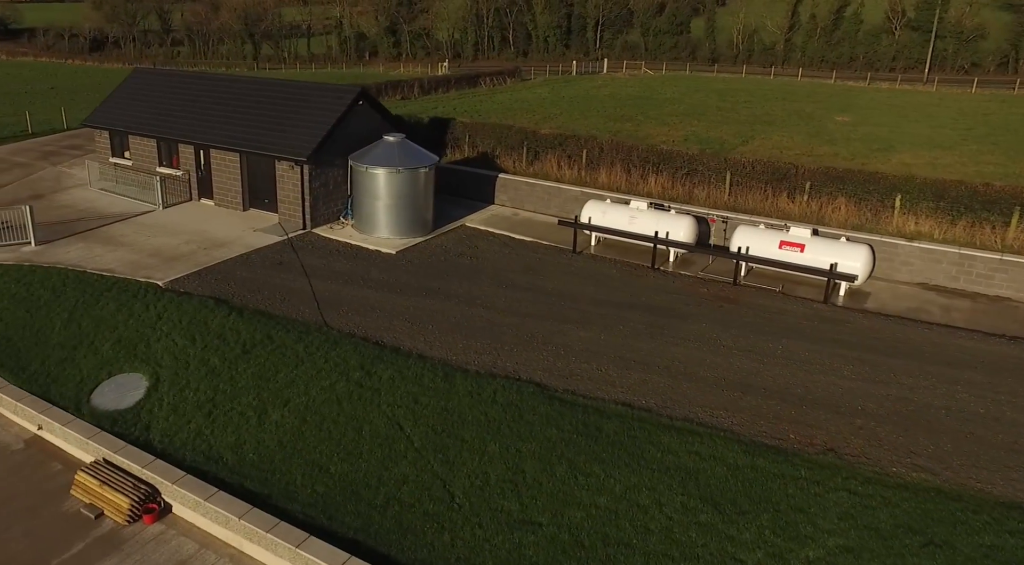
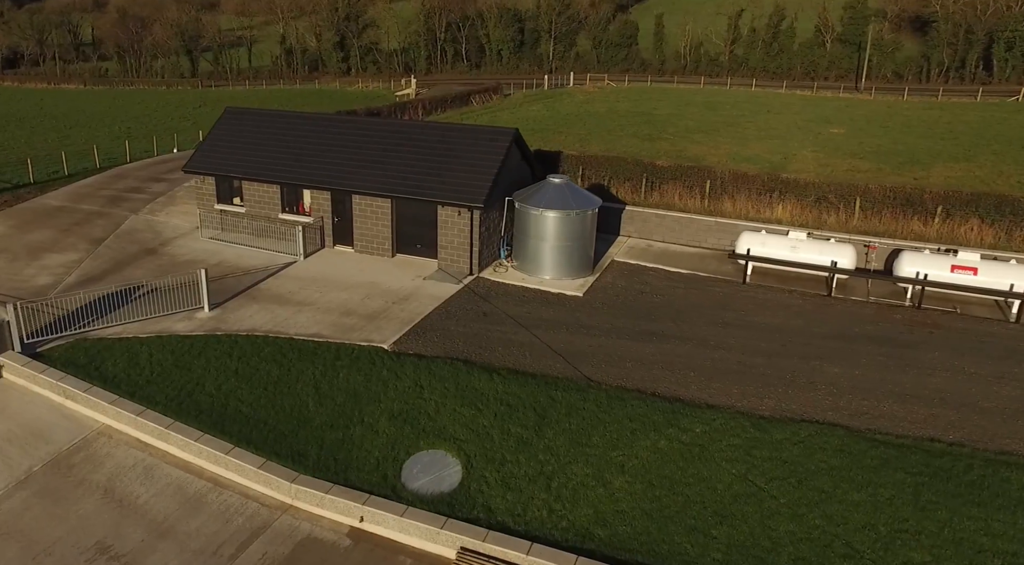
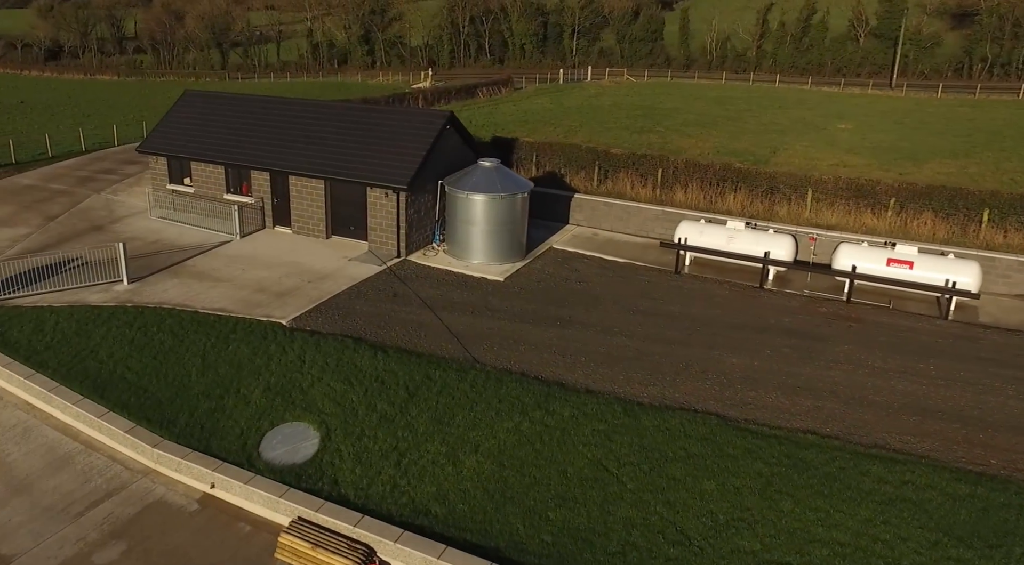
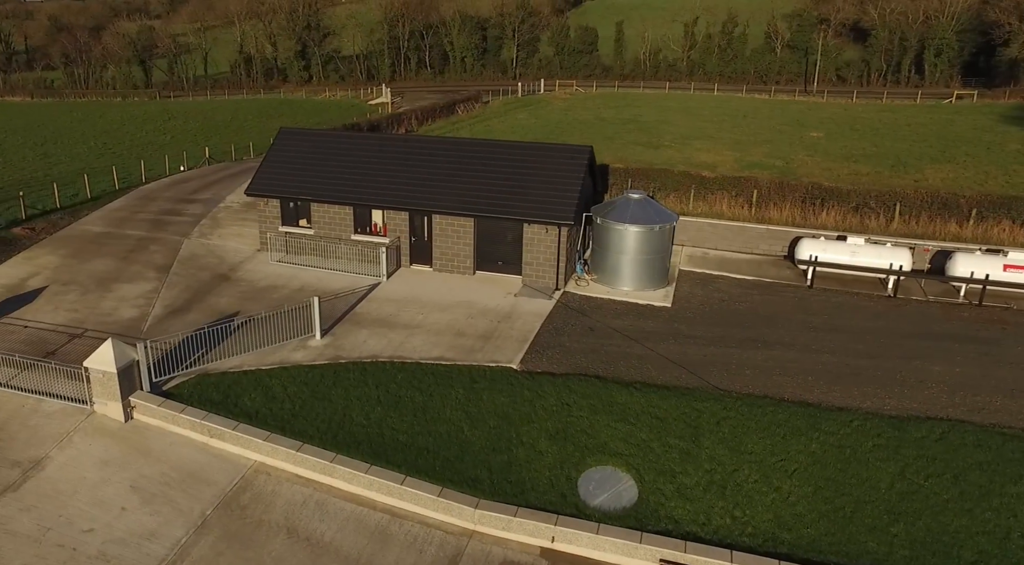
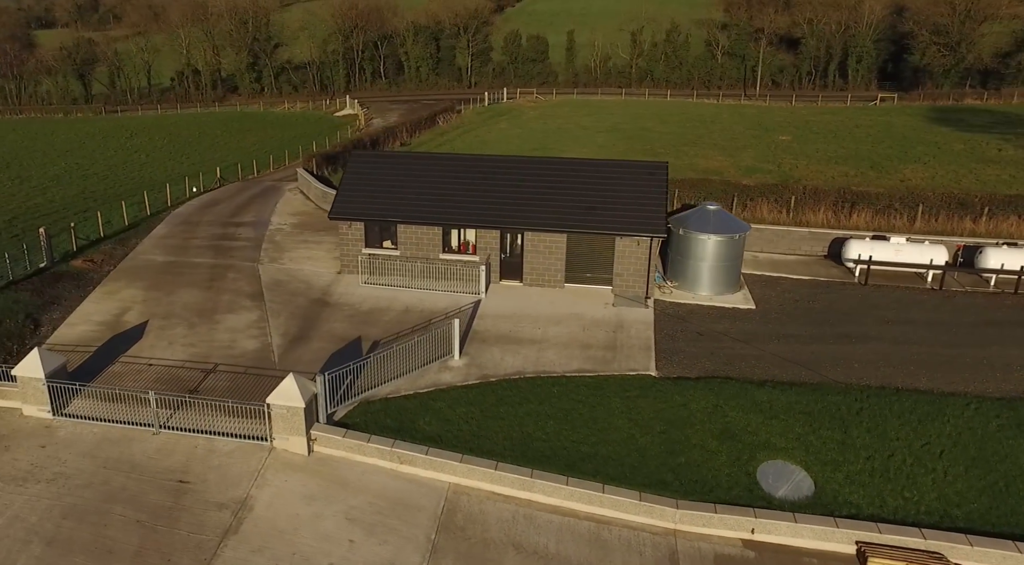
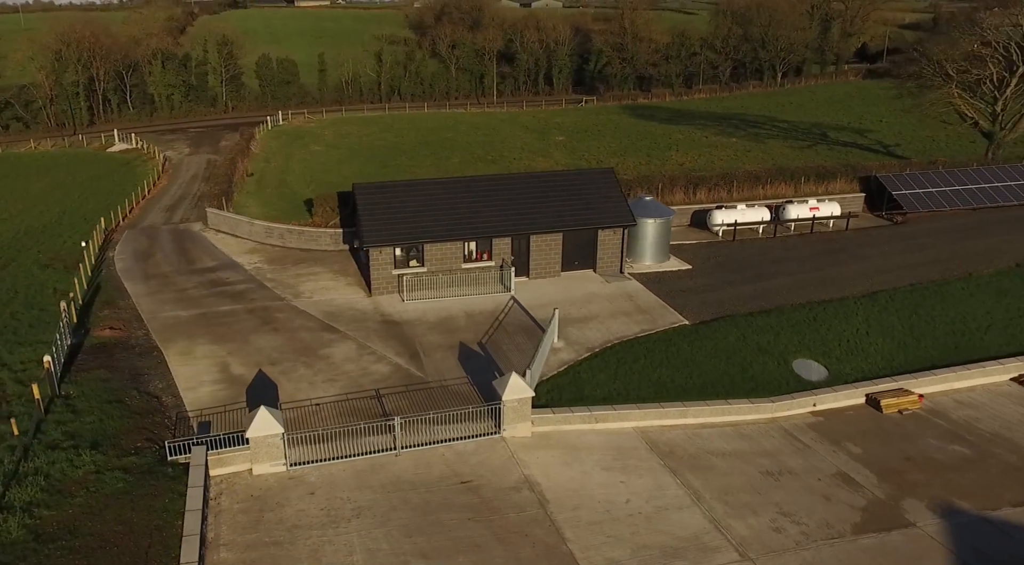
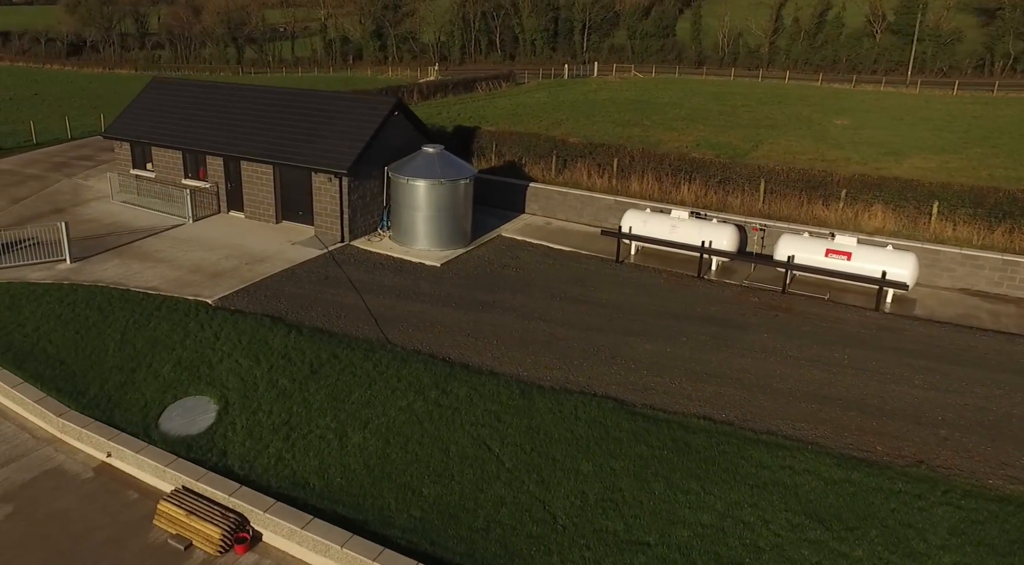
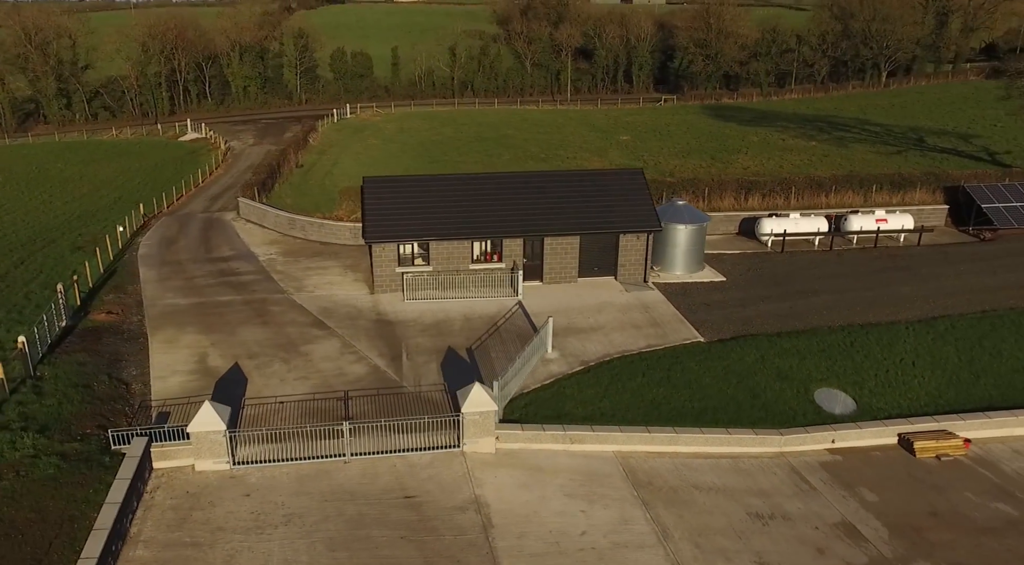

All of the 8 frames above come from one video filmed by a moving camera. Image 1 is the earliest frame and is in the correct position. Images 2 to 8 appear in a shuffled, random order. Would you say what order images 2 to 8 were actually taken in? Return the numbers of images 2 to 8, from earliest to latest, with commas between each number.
7, 3, 2, 4, 5, 8, 6
